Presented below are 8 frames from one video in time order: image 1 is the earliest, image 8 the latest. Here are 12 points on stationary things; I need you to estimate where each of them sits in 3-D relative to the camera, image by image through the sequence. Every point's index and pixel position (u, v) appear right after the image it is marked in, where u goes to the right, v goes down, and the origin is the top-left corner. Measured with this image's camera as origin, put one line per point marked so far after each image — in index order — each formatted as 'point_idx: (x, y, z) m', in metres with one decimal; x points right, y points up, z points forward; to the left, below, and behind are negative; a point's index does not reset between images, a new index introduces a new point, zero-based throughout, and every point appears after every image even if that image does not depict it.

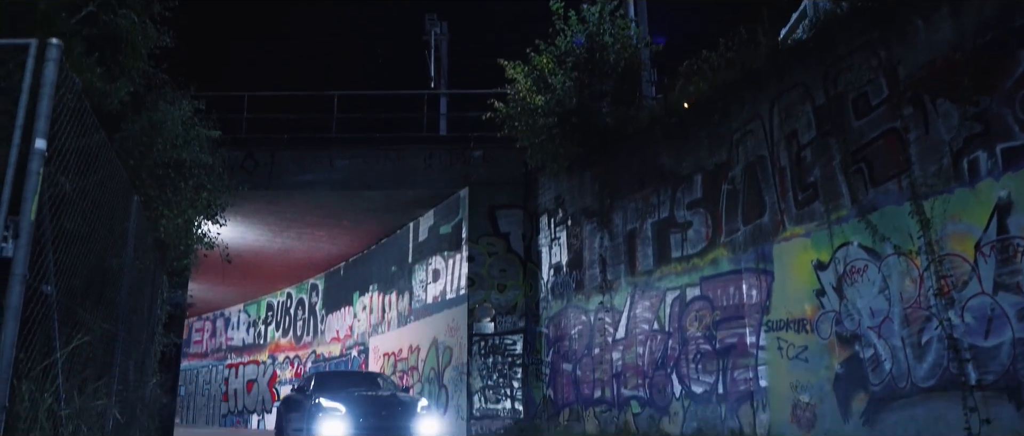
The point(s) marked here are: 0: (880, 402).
0: (+5.1, -2.6, +12.5) m
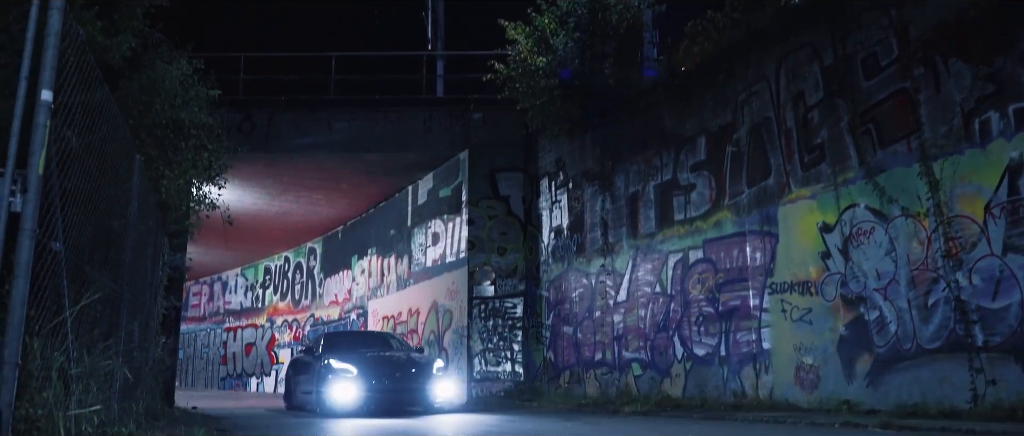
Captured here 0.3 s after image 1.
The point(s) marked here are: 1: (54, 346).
0: (+5.2, -2.0, +12.5) m
1: (-2.8, -0.8, +5.5) m
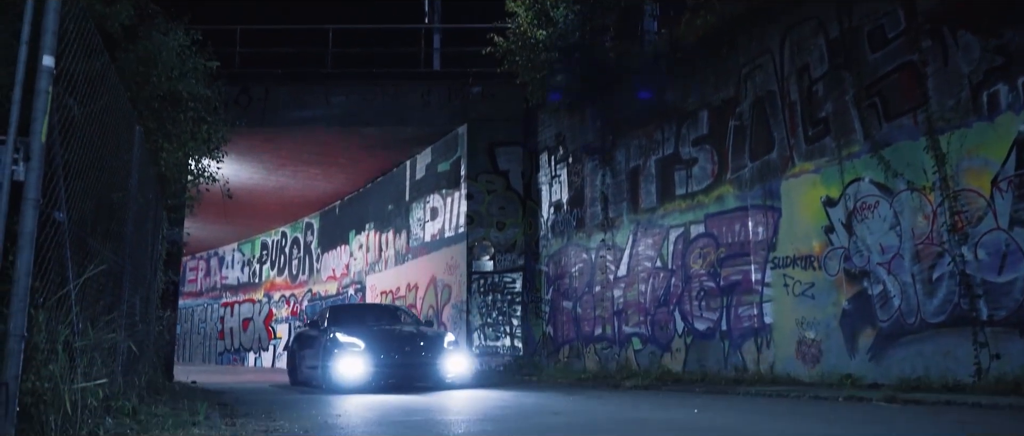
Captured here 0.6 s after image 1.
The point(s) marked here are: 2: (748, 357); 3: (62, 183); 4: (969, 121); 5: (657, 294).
0: (+5.3, -1.7, +12.4) m
1: (-2.7, -0.6, +5.4) m
2: (+4.0, -2.3, +15.0) m
3: (-2.7, +0.2, +5.3) m
4: (+6.0, +1.3, +11.6) m
5: (+2.8, -1.5, +17.4) m
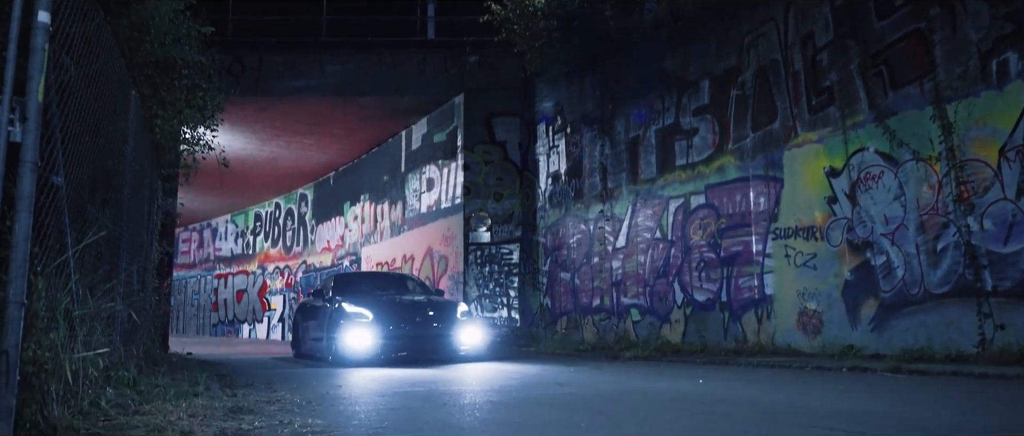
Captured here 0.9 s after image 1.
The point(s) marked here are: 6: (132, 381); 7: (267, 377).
0: (+5.3, -1.3, +12.4) m
1: (-2.7, -0.4, +5.2) m
2: (+4.0, -1.8, +15.0) m
3: (-2.6, +0.4, +5.1) m
4: (+6.0, +1.6, +11.5) m
5: (+2.8, -0.9, +17.3) m
6: (-3.0, -1.3, +7.1) m
7: (-3.0, -1.9, +10.8) m
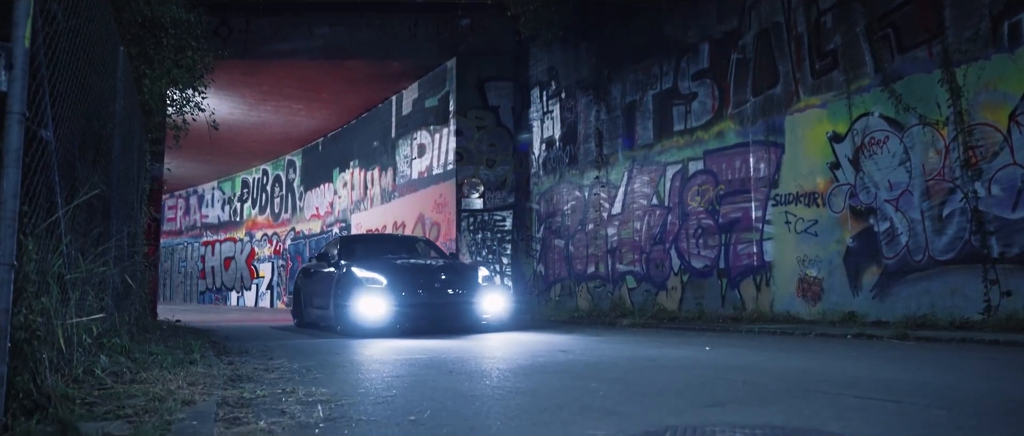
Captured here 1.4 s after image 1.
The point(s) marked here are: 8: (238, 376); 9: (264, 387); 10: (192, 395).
0: (+5.2, -0.8, +12.2) m
1: (-2.6, -0.2, +4.9) m
2: (+3.9, -1.3, +14.8) m
3: (-2.5, +0.6, +4.8) m
4: (+6.0, +2.1, +11.3) m
5: (+2.7, -0.3, +17.1) m
6: (-3.0, -1.0, +6.8) m
7: (-3.0, -1.5, +10.6) m
8: (-2.1, -1.2, +6.8) m
9: (-1.7, -1.2, +6.2) m
10: (-1.8, -1.0, +5.2) m
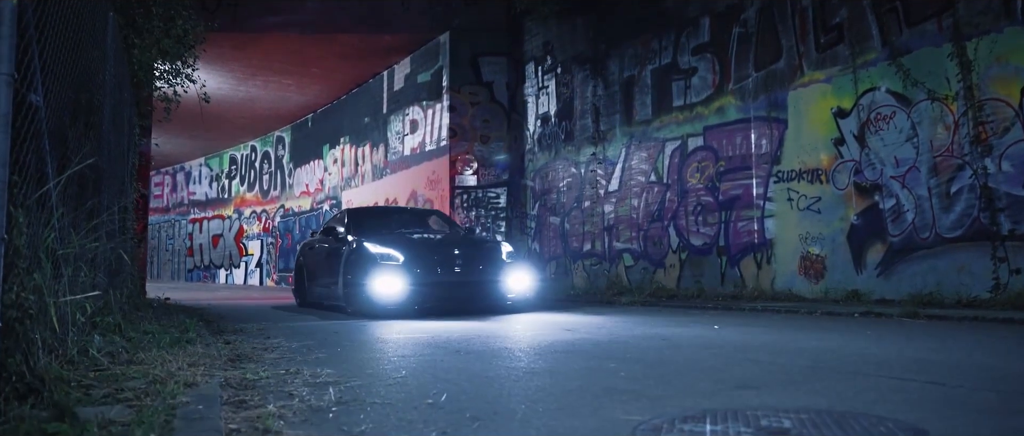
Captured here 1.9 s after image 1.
0: (+5.2, -0.5, +12.1) m
1: (-2.5, 0.0, +4.6) m
2: (+3.9, -0.9, +14.7) m
3: (-2.4, +0.8, +4.4) m
4: (+6.0, +2.4, +11.0) m
5: (+2.6, +0.2, +16.9) m
6: (-2.9, -0.8, +6.5) m
7: (-3.0, -1.2, +10.3) m
8: (-2.0, -1.0, +6.5) m
9: (-1.6, -1.0, +5.9) m
10: (-1.7, -0.9, +4.9) m
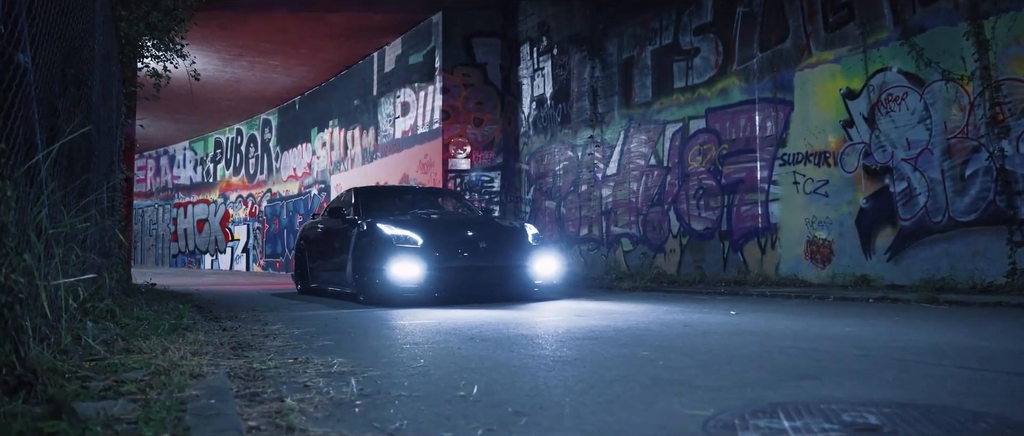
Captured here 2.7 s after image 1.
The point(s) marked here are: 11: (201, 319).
0: (+5.3, -0.3, +11.8) m
1: (-2.3, +0.1, +4.2) m
2: (+3.9, -0.6, +14.4) m
3: (-2.2, +0.9, +4.0) m
4: (+6.1, +2.6, +10.7) m
5: (+2.6, +0.5, +16.5) m
6: (-2.7, -0.7, +6.1) m
7: (-2.9, -1.0, +9.9) m
8: (-1.9, -0.9, +6.1) m
9: (-1.5, -0.9, +5.5) m
10: (-1.6, -0.7, +4.5) m
11: (-2.7, -0.9, +7.9) m
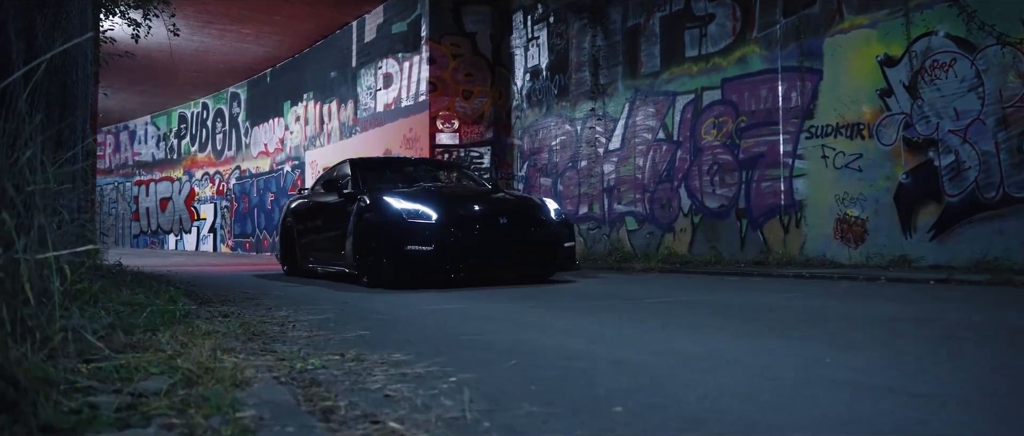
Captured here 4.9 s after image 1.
0: (+5.5, 0.0, +11.0) m
1: (-1.8, +0.3, +3.1) m
2: (+4.0, -0.3, +13.5) m
3: (-1.6, +1.1, +2.8) m
4: (+6.3, +2.8, +9.9) m
5: (+2.6, +0.9, +15.5) m
6: (-2.3, -0.4, +4.9) m
7: (-2.6, -0.7, +8.7) m
8: (-1.4, -0.7, +5.0) m
9: (-1.0, -0.7, +4.4) m
10: (-1.1, -0.6, +3.4) m
11: (-2.4, -0.6, +6.7) m
